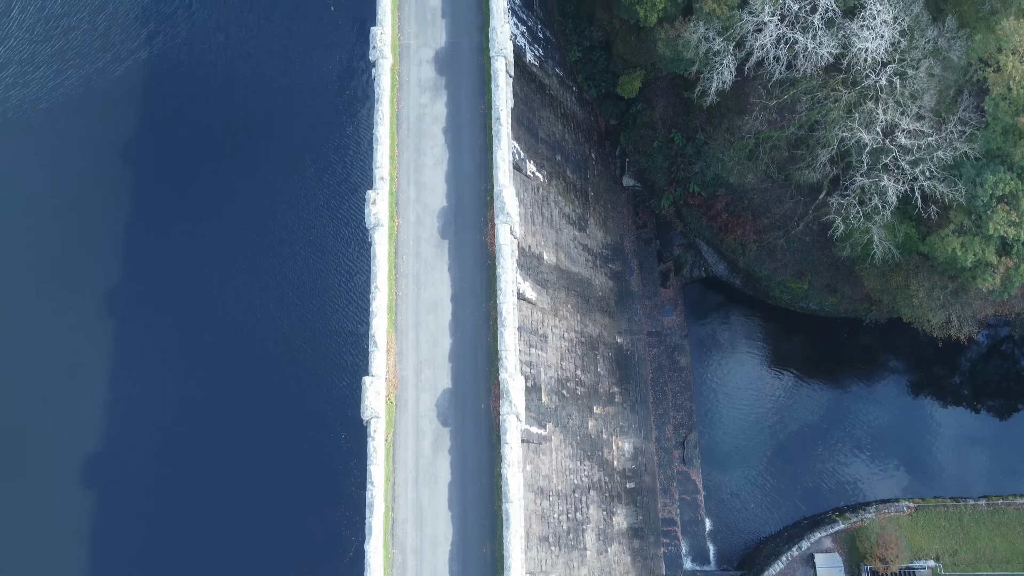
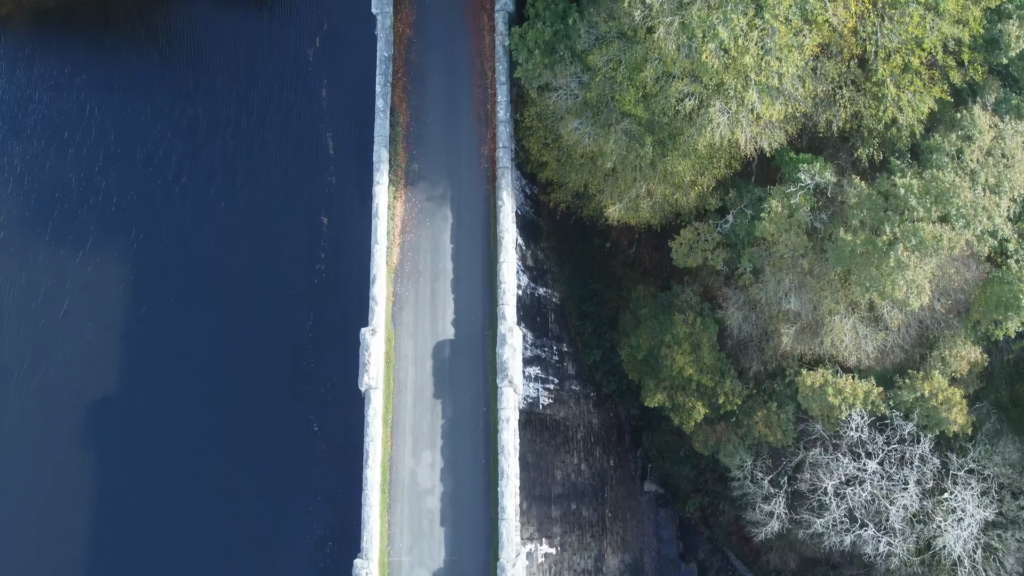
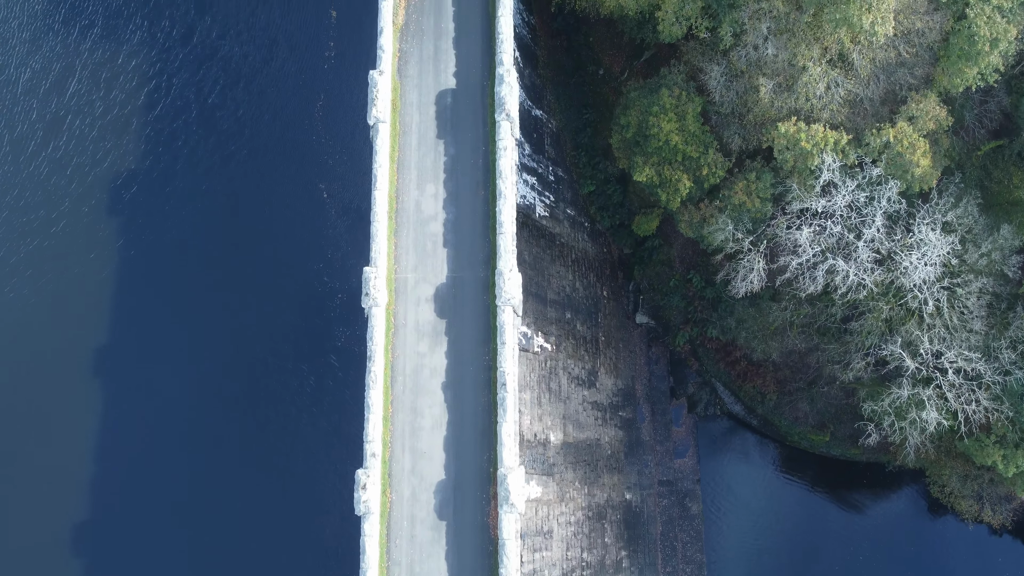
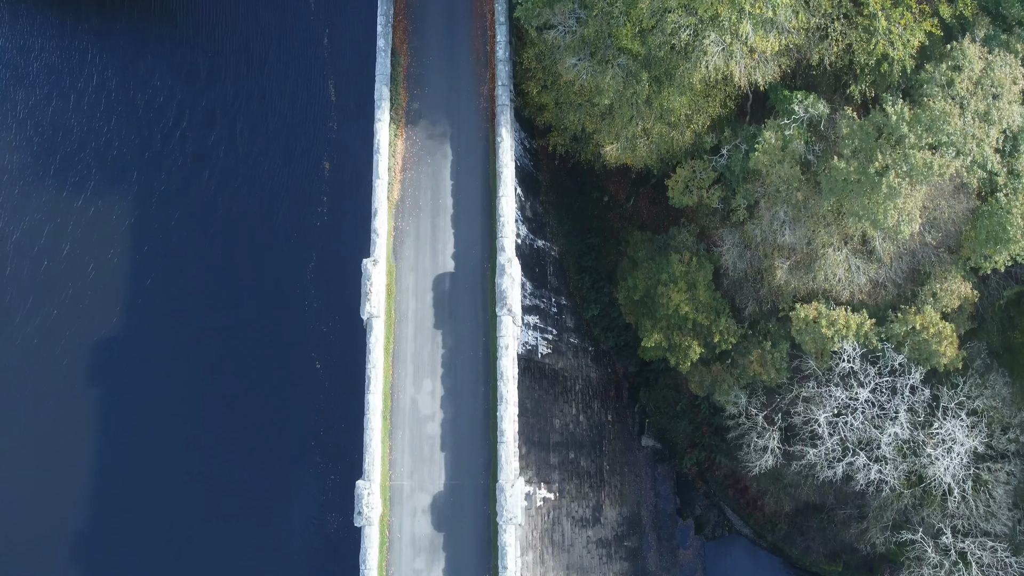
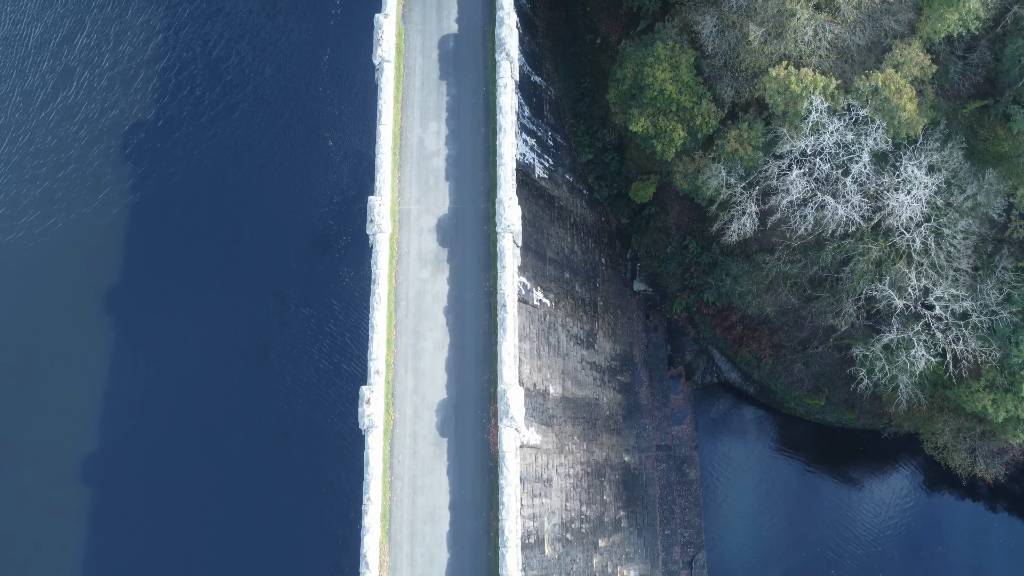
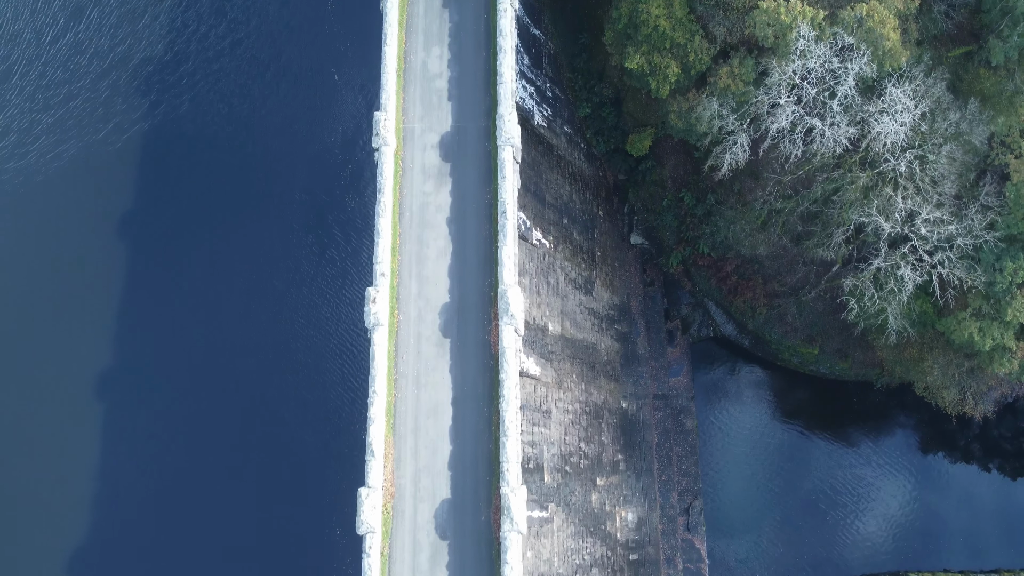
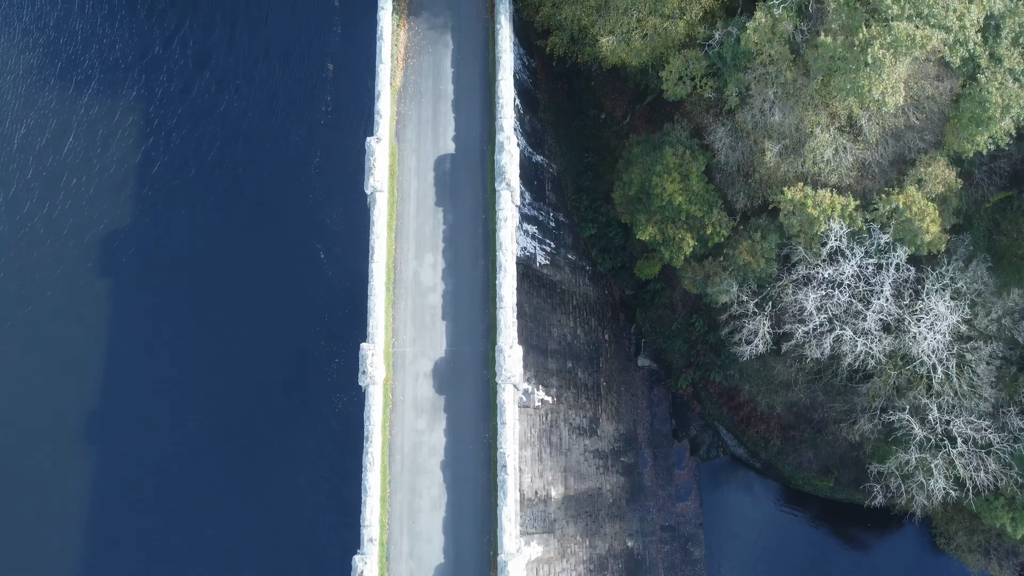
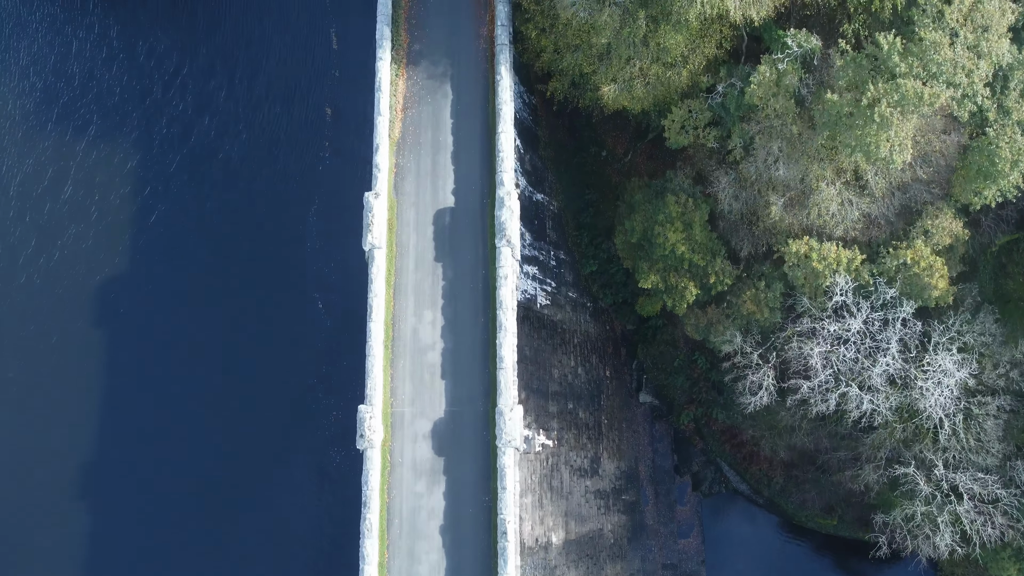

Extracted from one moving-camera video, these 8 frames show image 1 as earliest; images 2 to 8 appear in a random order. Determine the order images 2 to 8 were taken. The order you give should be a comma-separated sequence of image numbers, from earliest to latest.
6, 5, 3, 7, 8, 4, 2
